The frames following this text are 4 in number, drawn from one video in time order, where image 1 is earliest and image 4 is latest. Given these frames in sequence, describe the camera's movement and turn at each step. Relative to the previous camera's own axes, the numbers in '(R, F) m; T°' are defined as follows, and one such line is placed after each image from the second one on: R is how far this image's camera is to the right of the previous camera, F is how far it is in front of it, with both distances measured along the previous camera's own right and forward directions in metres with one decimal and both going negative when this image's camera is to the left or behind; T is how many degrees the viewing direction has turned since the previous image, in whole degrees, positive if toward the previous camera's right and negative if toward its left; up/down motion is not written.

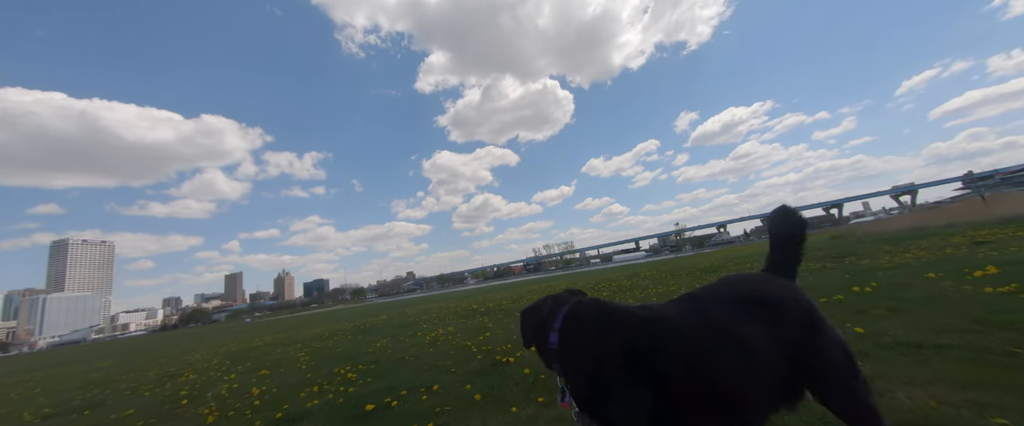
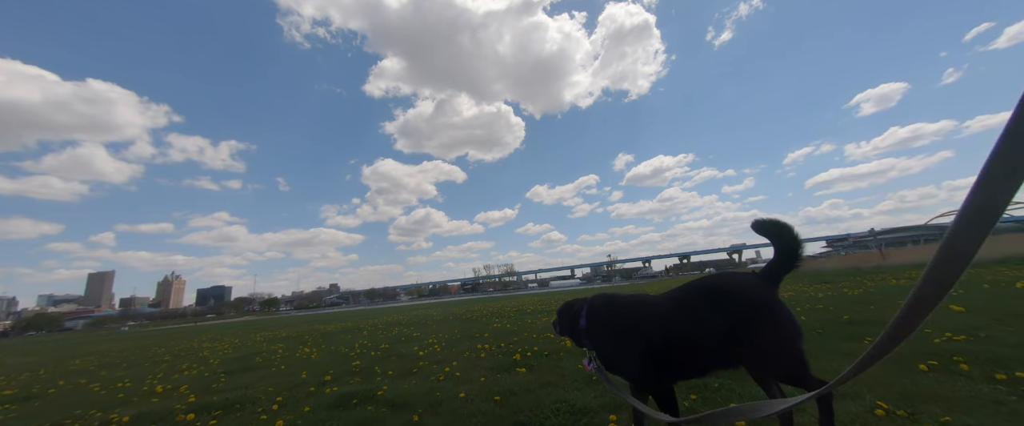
(-2.4, +1.2) m; +10°
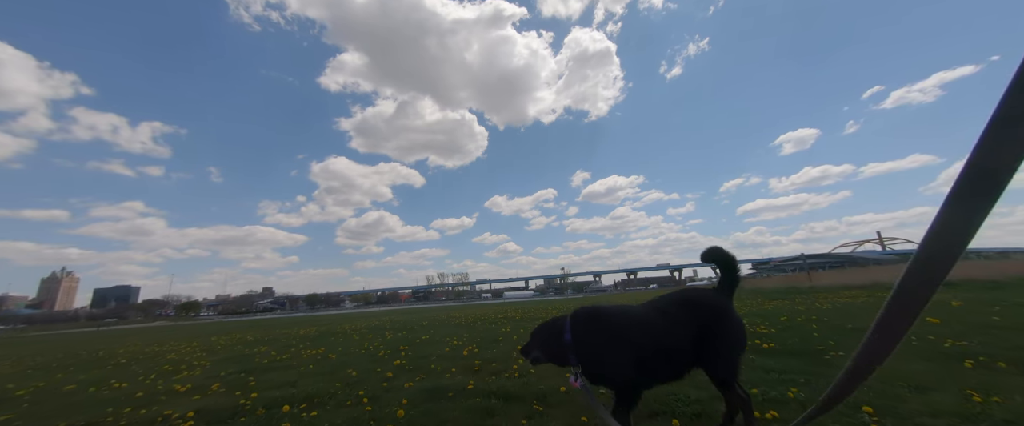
(-1.5, +0.8) m; +8°
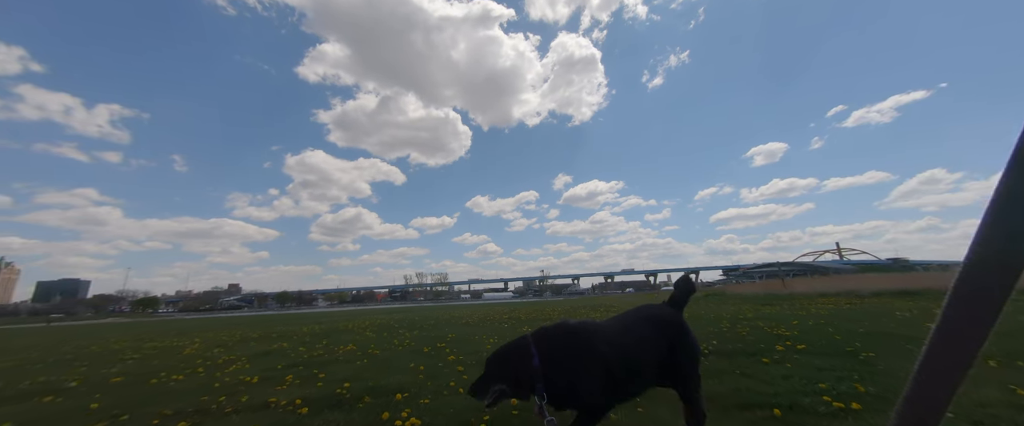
(-0.8, +0.5) m; +3°
